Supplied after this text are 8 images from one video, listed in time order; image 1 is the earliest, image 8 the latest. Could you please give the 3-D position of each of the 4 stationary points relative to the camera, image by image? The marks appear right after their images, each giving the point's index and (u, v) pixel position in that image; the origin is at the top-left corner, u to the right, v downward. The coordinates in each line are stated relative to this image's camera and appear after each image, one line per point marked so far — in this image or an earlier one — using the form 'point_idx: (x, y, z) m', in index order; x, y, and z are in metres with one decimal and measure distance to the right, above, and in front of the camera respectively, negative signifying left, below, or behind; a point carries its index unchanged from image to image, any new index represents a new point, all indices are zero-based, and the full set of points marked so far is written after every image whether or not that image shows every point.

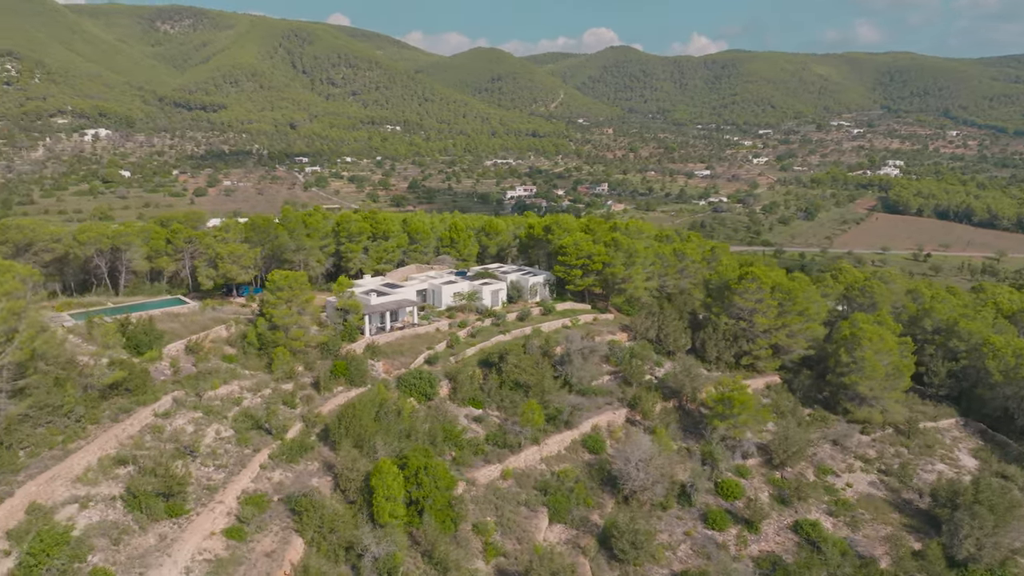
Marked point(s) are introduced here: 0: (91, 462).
0: (-9.4, -3.9, +17.2) m
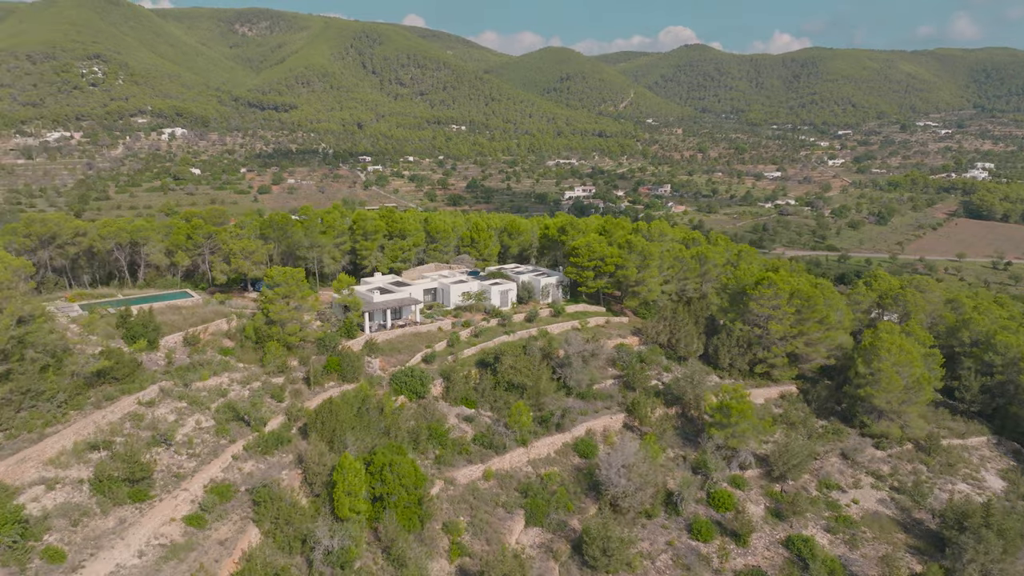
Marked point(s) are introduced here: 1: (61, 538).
0: (-10.5, -3.7, +18.0) m
1: (-9.2, -5.1, +15.8) m
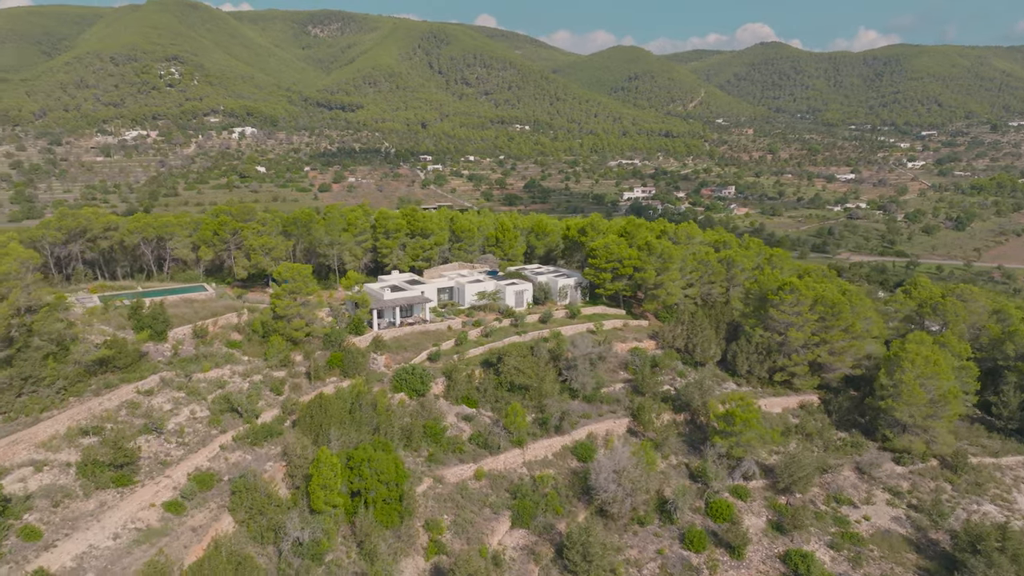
0: (-11.2, -3.5, +18.9) m
1: (-10.2, -4.9, +16.6) m
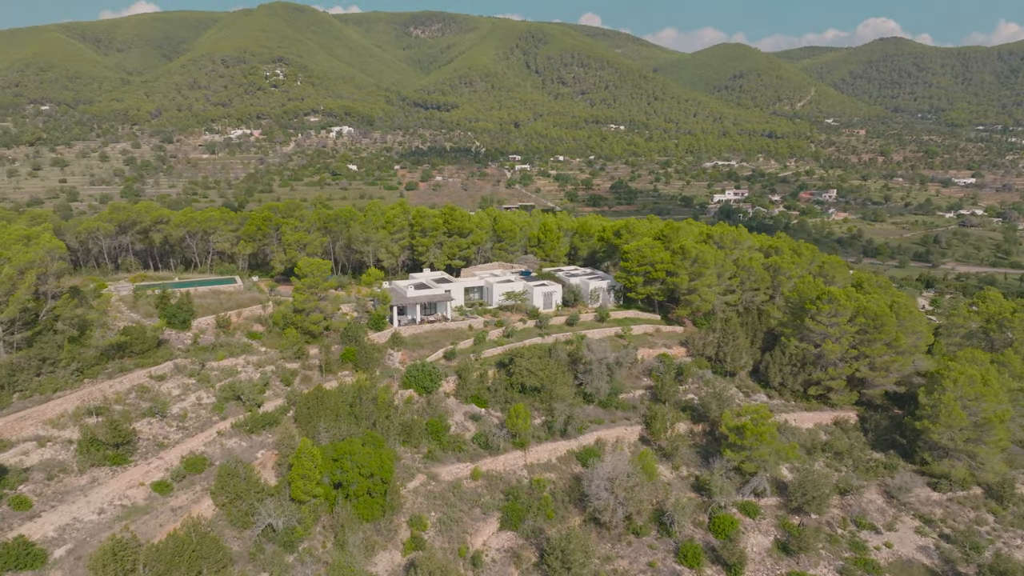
0: (-11.8, -3.2, +20.3) m
1: (-11.1, -4.7, +17.9) m
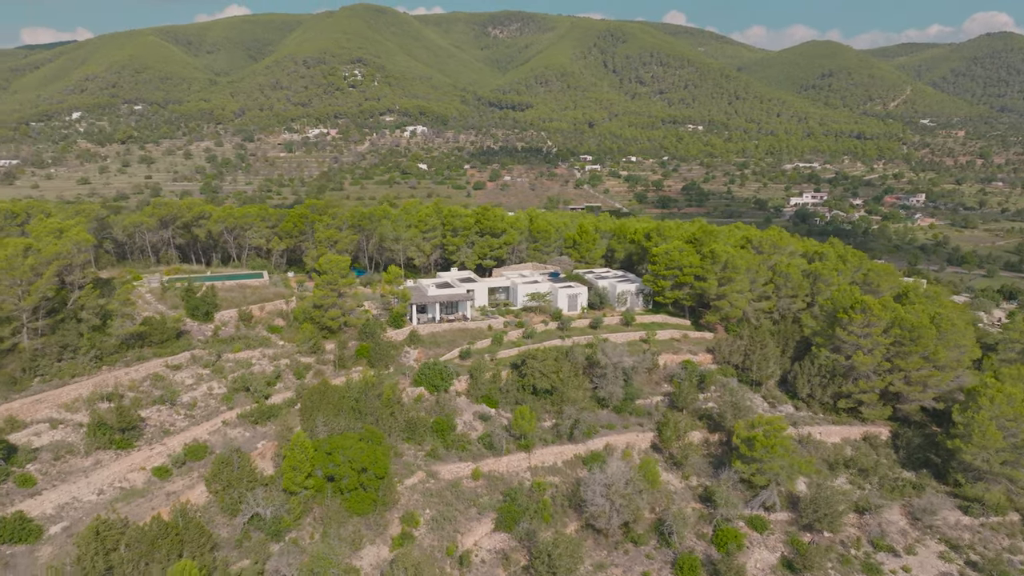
0: (-12.1, -2.9, +21.4) m
1: (-11.7, -4.4, +19.0) m
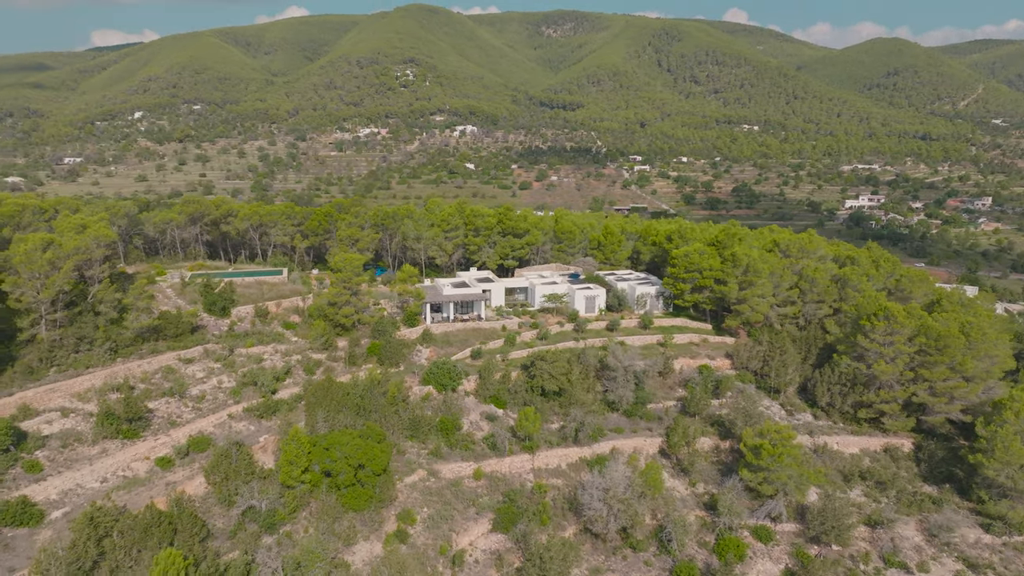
0: (-12.1, -2.8, +22.2) m
1: (-11.9, -4.3, +19.7) m
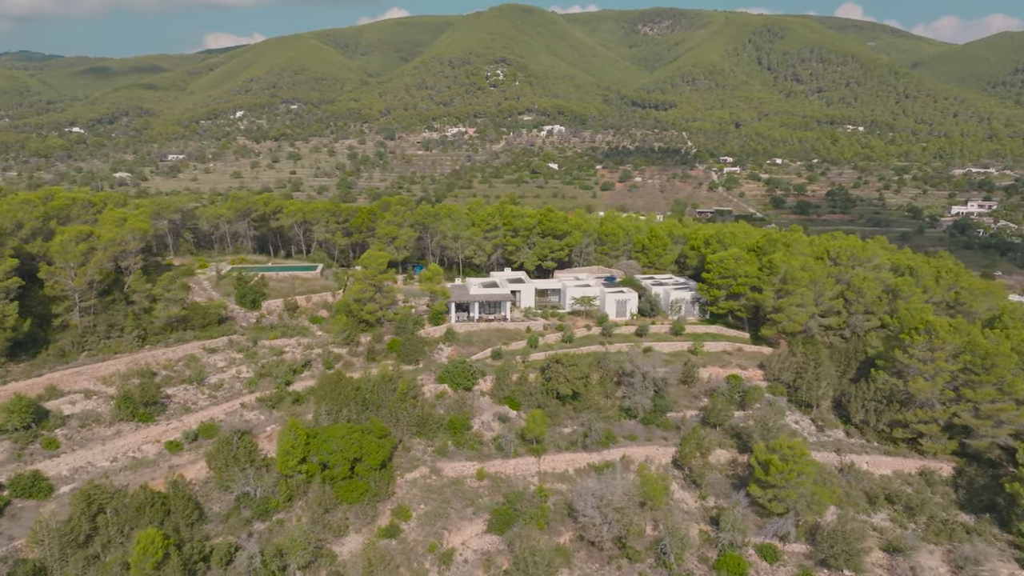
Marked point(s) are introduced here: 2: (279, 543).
0: (-12.1, -2.5, +23.6) m
1: (-12.3, -4.0, +21.1) m
2: (-5.9, -6.5, +19.6) m
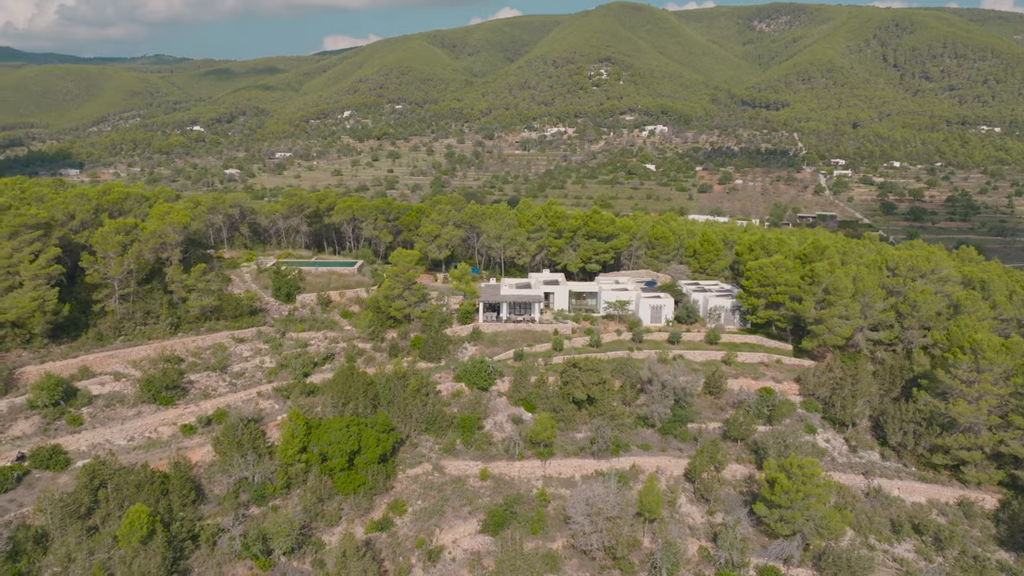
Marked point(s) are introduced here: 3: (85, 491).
0: (-12.0, -2.2, +25.2) m
1: (-12.5, -3.7, +22.8) m
2: (-6.5, -6.4, +20.4) m
3: (-10.7, -5.1, +19.3) m
